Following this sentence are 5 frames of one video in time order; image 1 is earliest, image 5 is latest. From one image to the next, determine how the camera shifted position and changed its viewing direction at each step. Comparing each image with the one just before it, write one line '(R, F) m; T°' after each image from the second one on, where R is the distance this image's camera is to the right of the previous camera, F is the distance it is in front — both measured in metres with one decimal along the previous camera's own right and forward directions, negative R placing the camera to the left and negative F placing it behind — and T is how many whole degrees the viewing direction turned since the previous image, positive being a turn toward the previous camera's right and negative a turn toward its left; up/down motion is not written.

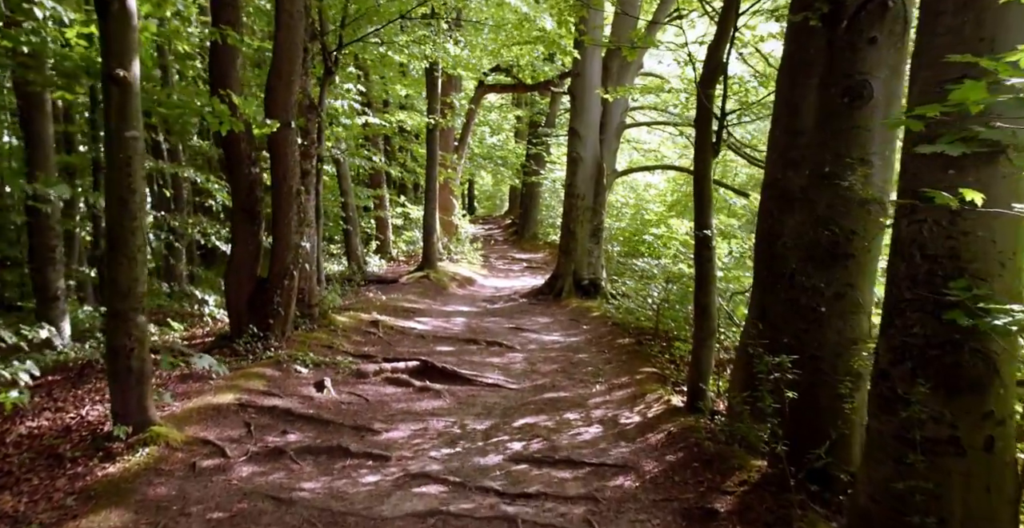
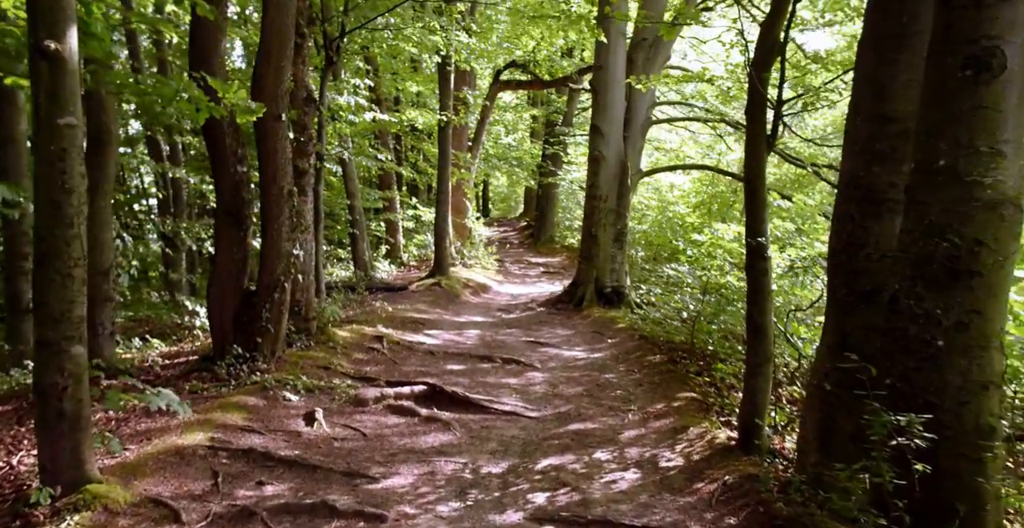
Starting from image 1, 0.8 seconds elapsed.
(-0.1, +1.0) m; -1°
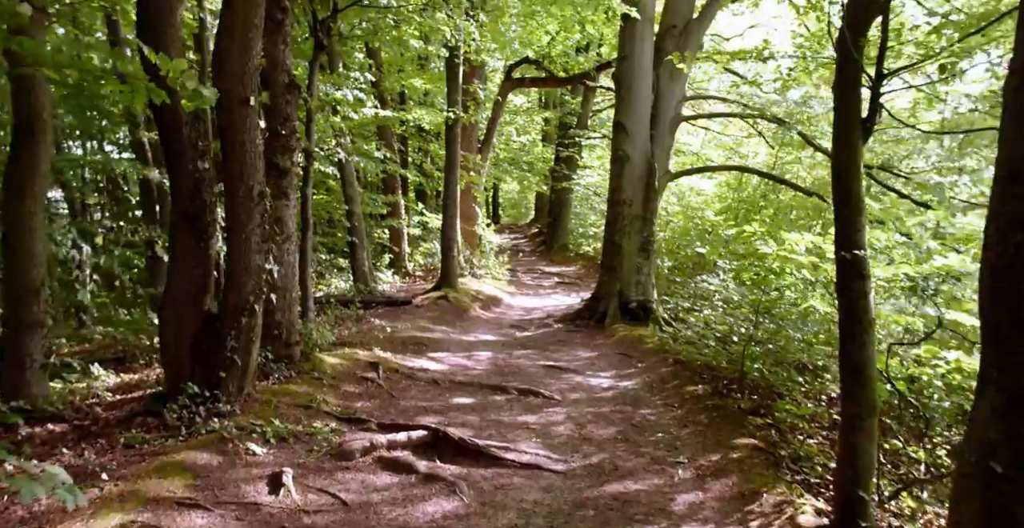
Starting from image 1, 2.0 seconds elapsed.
(-0.1, +1.3) m; -1°
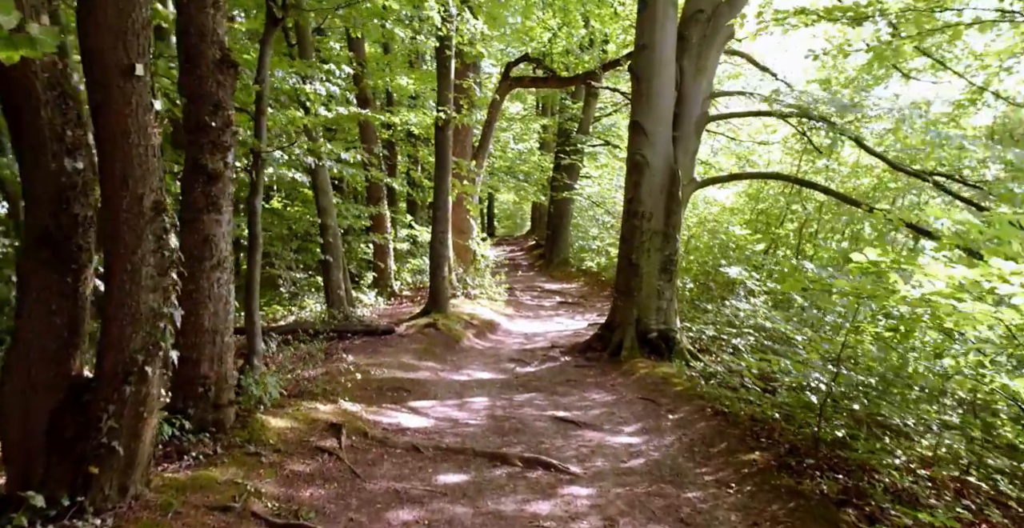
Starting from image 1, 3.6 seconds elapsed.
(-0.1, +1.8) m; 0°
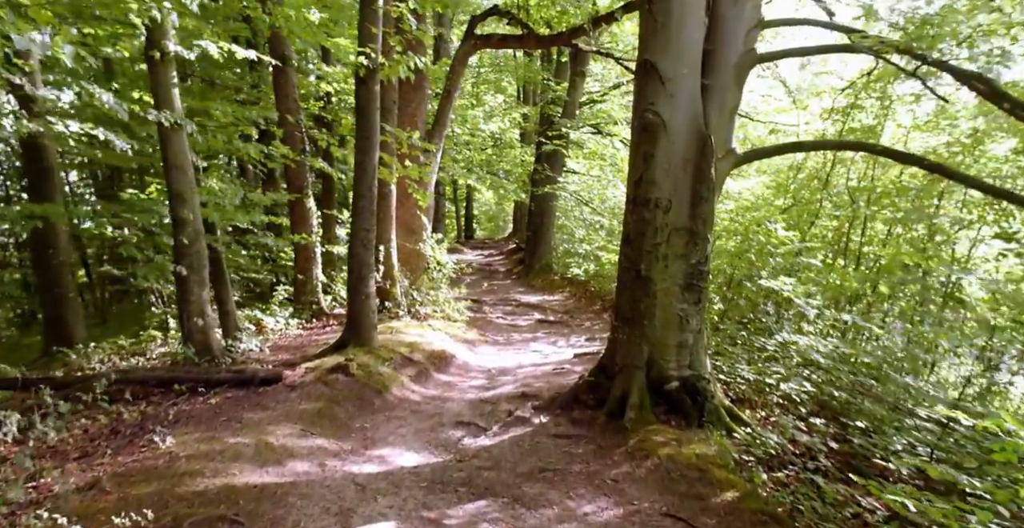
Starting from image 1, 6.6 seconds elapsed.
(+0.4, +3.8) m; +1°
